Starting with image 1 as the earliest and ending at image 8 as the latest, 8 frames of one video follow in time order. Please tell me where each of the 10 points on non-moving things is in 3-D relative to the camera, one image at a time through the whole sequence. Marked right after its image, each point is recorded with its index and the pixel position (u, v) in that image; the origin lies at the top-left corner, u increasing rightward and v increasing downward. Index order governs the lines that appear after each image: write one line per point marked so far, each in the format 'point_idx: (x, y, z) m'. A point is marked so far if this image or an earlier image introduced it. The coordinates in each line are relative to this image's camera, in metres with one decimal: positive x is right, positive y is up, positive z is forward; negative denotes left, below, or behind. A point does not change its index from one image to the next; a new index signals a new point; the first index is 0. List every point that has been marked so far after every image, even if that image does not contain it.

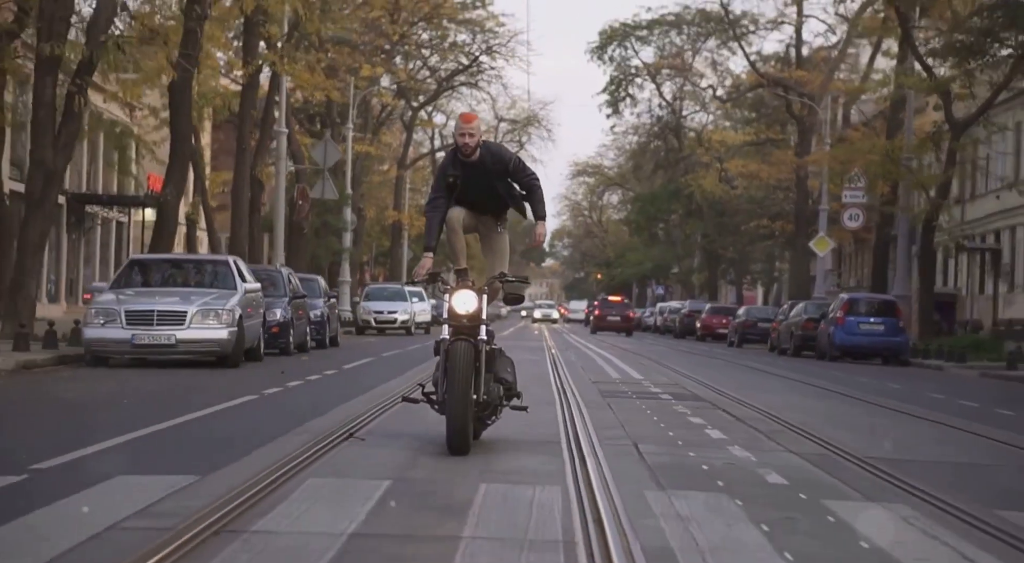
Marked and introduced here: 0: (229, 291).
0: (-3.5, -0.1, +18.6) m
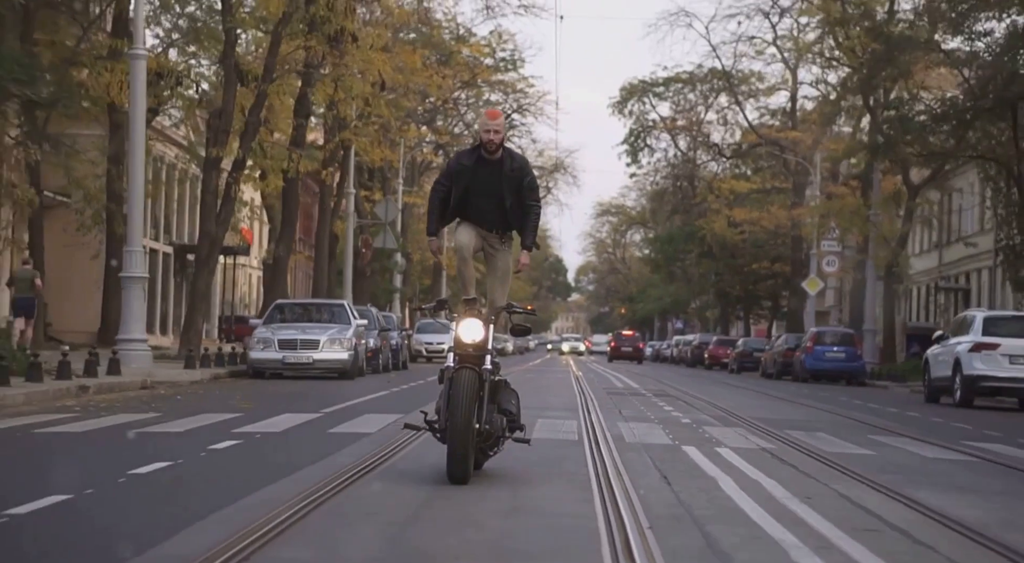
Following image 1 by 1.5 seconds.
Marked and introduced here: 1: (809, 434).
0: (-2.9, -0.8, +26.2) m
1: (+2.8, -1.4, +13.7) m
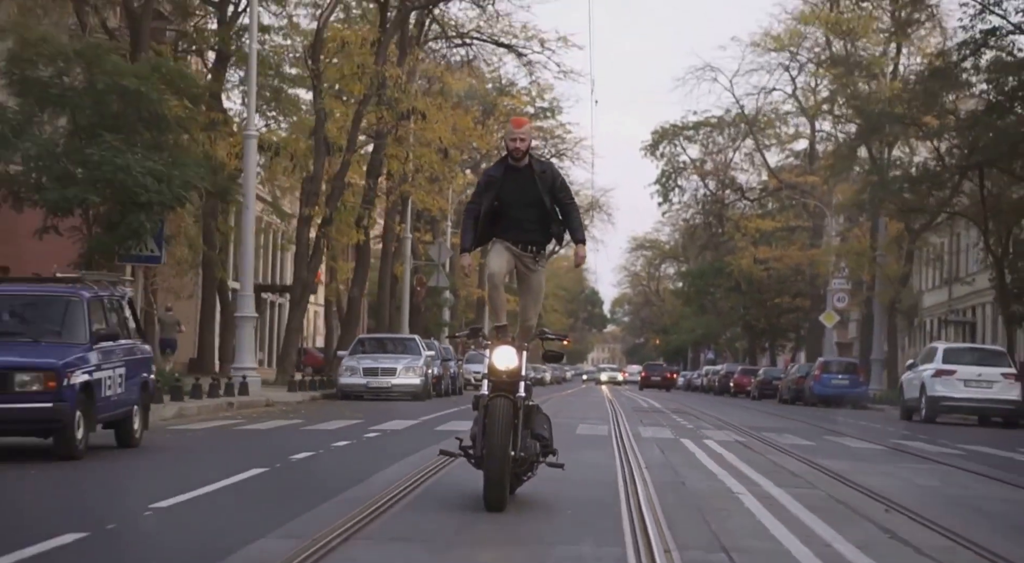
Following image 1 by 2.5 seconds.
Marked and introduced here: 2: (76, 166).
0: (-2.0, -1.6, +31.4) m
1: (+3.5, -2.0, +18.8) m
2: (-5.6, +1.5, +19.5) m
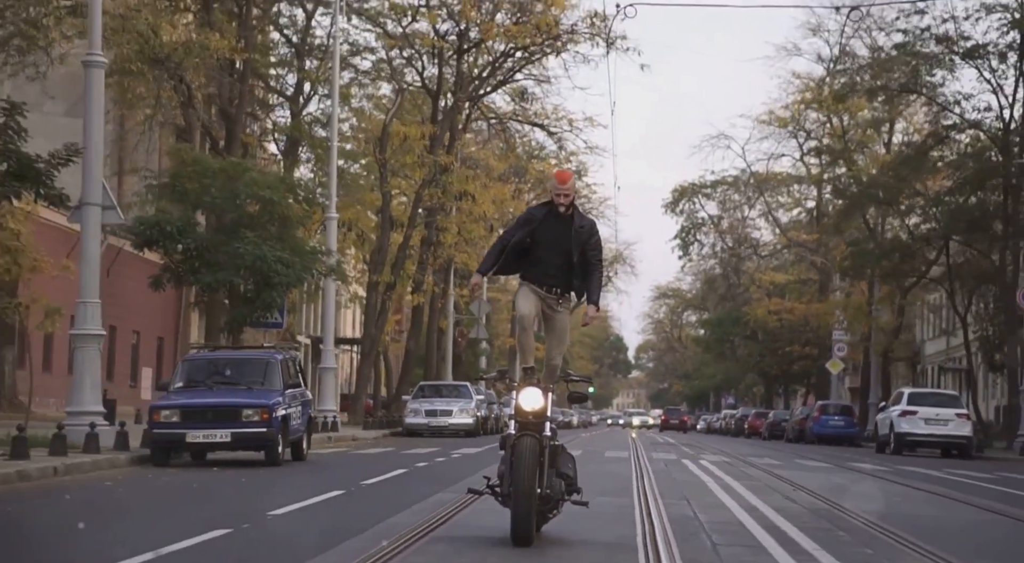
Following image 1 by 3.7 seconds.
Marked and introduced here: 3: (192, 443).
0: (-1.1, -3.0, +37.3) m
1: (+4.2, -2.9, +24.6) m
2: (-4.9, +0.4, +25.6) m
3: (-3.6, -1.8, +17.0) m
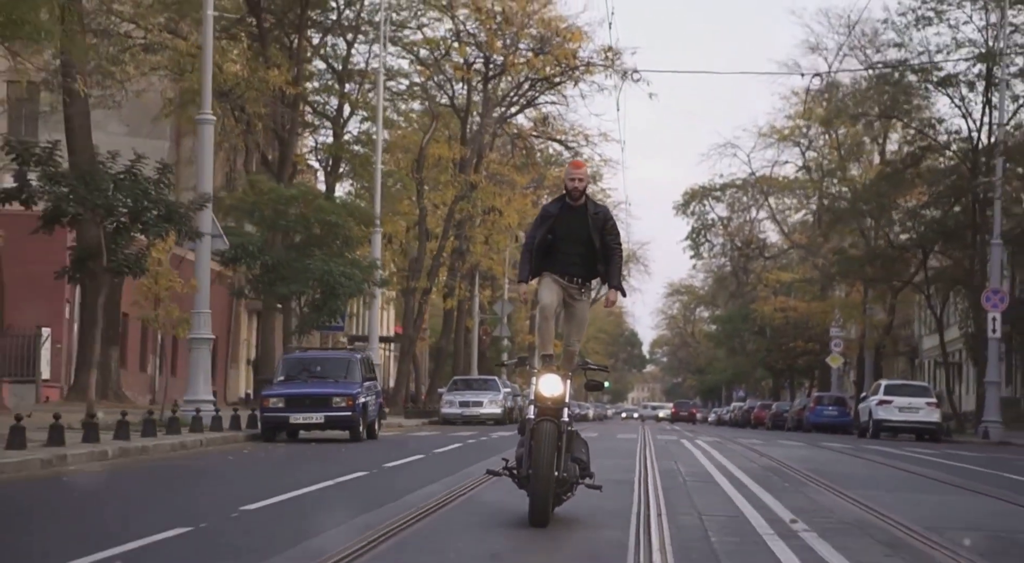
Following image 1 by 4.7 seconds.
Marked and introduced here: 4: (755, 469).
0: (-0.4, -3.1, +42.1) m
1: (+4.7, -3.1, +29.3) m
2: (-4.4, +0.2, +30.3) m
3: (-3.2, -2.1, +21.7) m
4: (+2.8, -2.2, +17.2) m
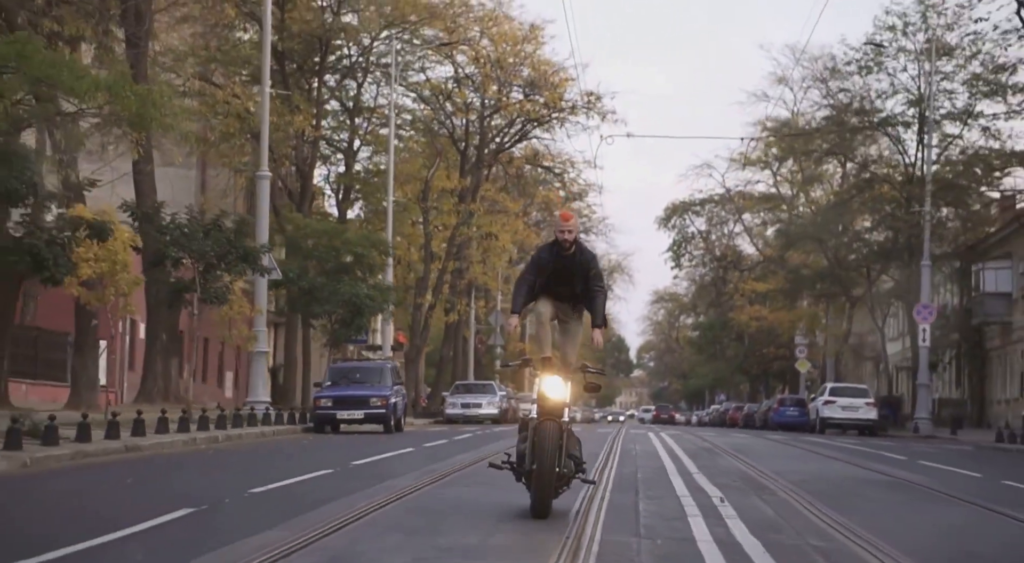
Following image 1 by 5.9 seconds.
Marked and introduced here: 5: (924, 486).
0: (-0.6, -3.6, +47.9) m
1: (+4.6, -3.6, +35.2) m
2: (-4.5, -0.3, +36.2) m
3: (-3.2, -2.5, +27.6) m
4: (+2.8, -2.6, +23.1) m
5: (+4.1, -2.0, +15.0) m
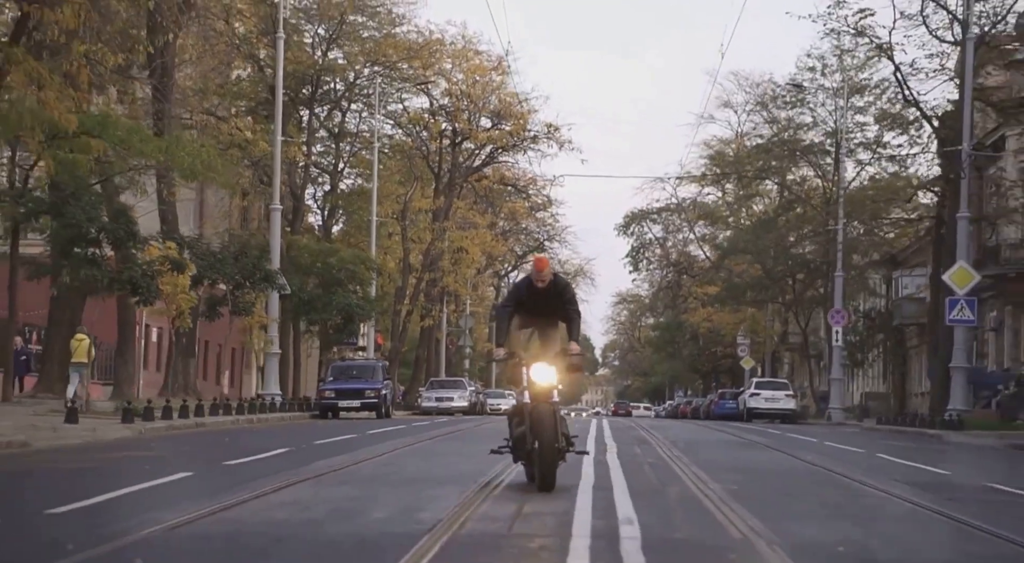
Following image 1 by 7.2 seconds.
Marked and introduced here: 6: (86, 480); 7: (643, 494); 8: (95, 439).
0: (-1.7, -4.0, +54.5) m
1: (+3.7, -3.9, +41.9) m
2: (-5.4, -0.6, +42.6) m
3: (-3.9, -2.9, +34.0) m
4: (+2.2, -2.9, +29.7) m
5: (+3.7, -2.3, +21.6) m
6: (-4.3, -2.0, +15.3) m
7: (+1.1, -1.8, +12.8) m
8: (-5.4, -2.1, +19.5) m
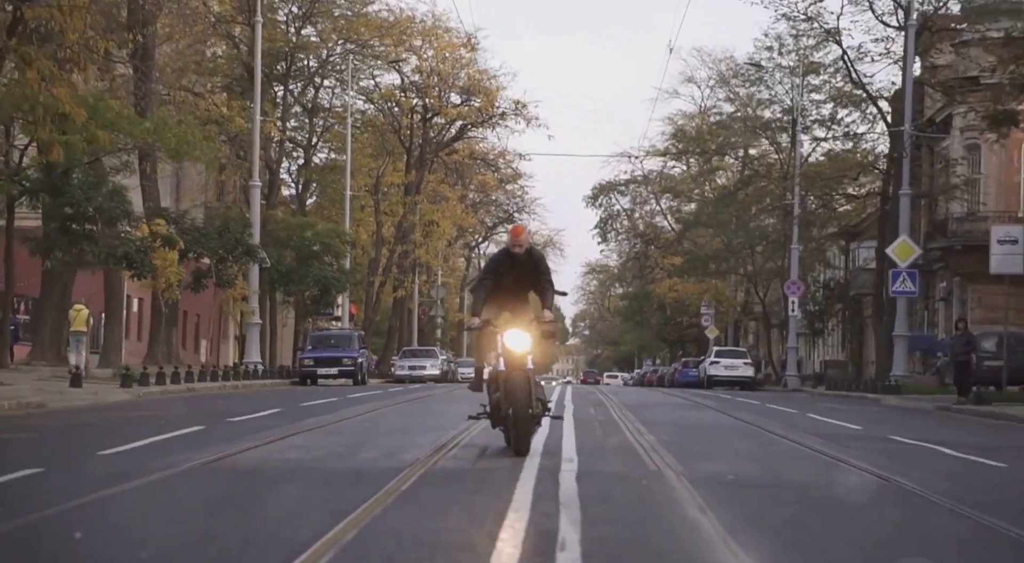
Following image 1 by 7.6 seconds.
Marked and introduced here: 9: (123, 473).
0: (-2.9, -2.9, +56.5) m
1: (+2.8, -3.1, +44.0) m
2: (-6.3, +0.2, +44.5) m
3: (-4.7, -2.2, +36.0) m
4: (+1.5, -2.4, +31.8) m
5: (+3.2, -2.0, +23.7) m
6: (-4.7, -1.8, +17.2) m
7: (+0.8, -1.6, +14.8) m
8: (-5.9, -1.7, +21.4) m
9: (-3.5, -1.7, +13.5) m
